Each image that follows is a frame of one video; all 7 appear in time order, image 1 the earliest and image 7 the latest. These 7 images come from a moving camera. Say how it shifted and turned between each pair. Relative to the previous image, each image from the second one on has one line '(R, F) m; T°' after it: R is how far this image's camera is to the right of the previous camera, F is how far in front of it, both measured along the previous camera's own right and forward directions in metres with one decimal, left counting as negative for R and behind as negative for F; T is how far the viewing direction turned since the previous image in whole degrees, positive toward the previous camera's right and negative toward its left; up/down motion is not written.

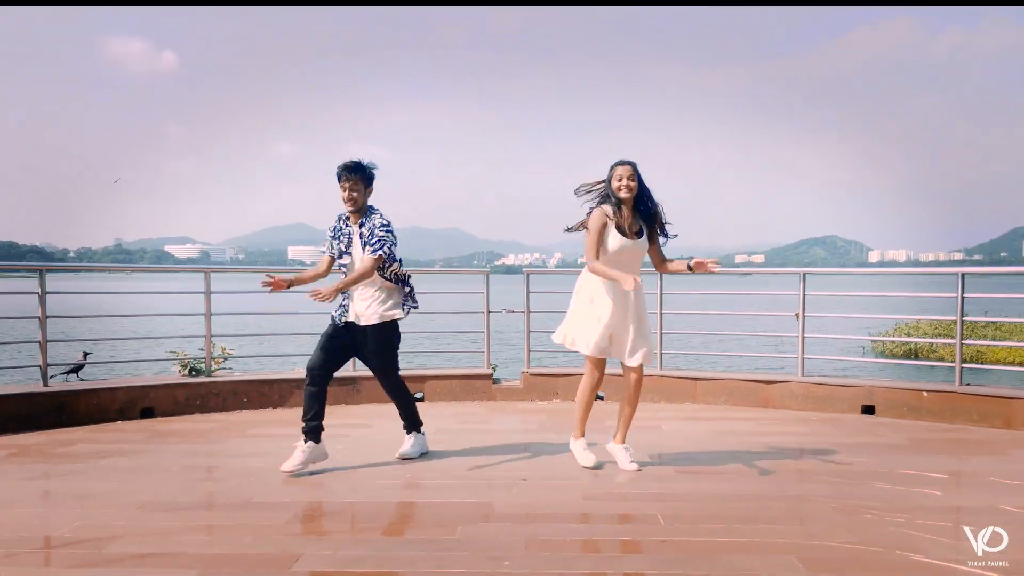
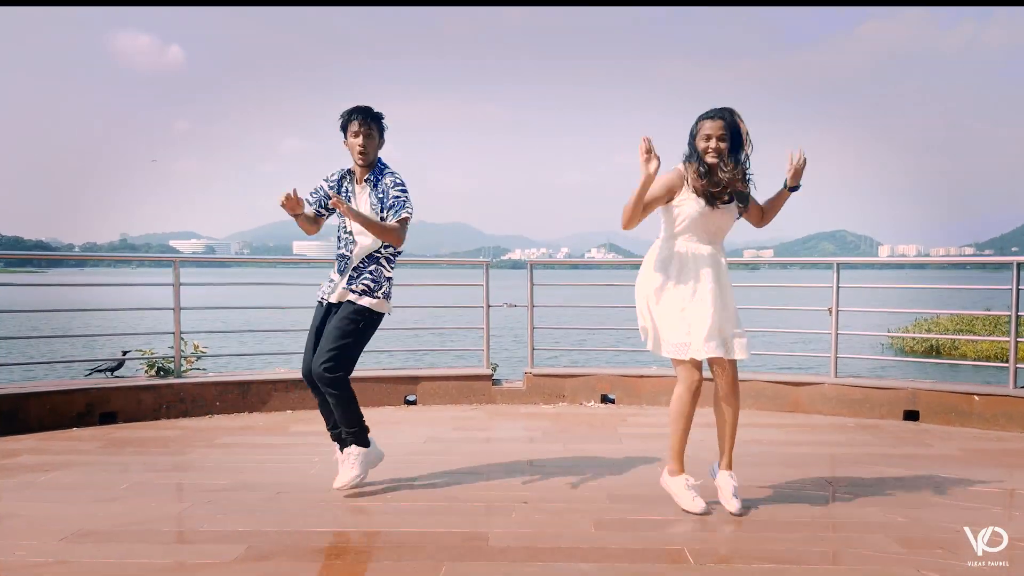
(0.0, +0.5) m; 0°
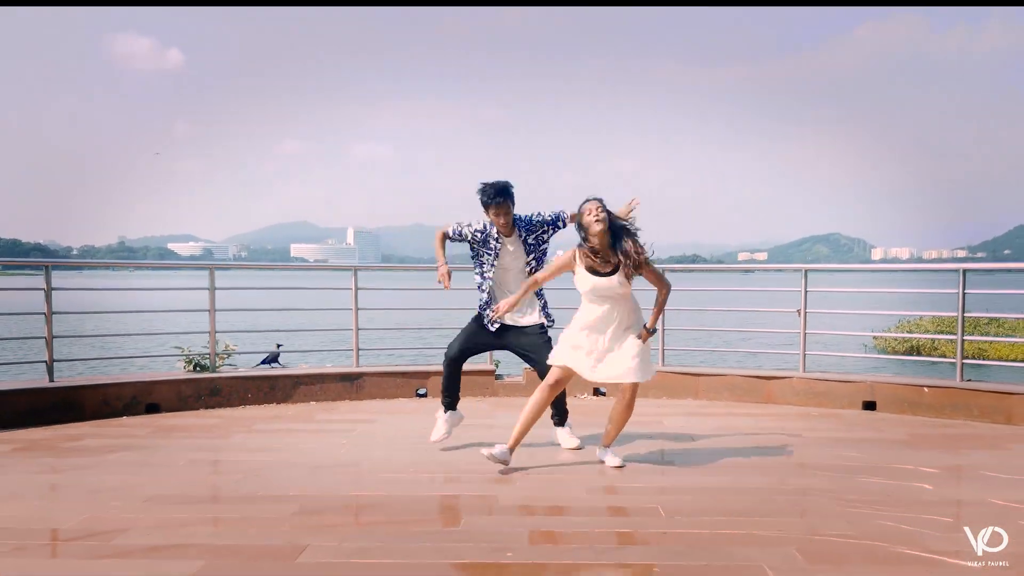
(0.0, -0.5) m; 0°
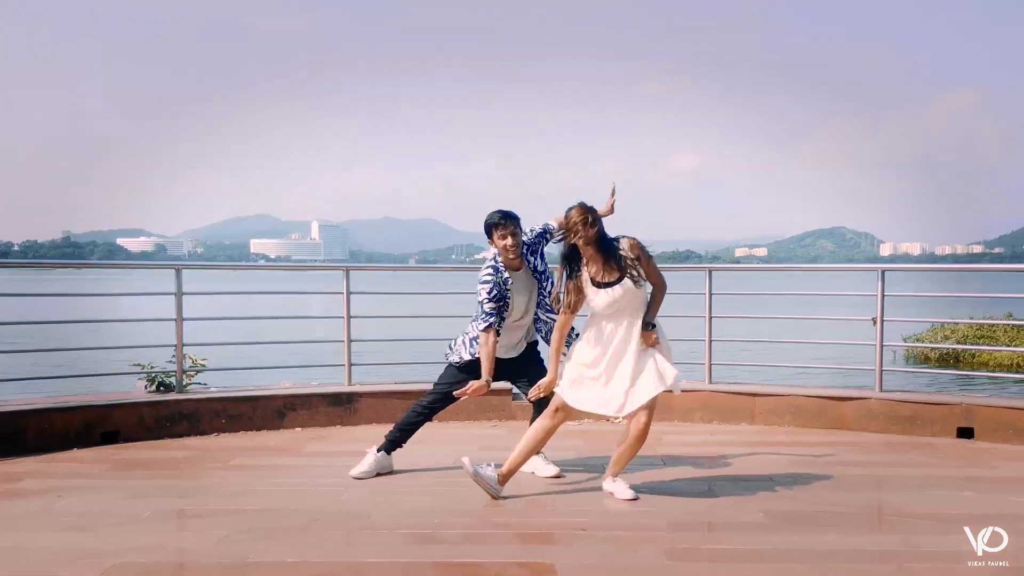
(-0.3, +0.8) m; +2°
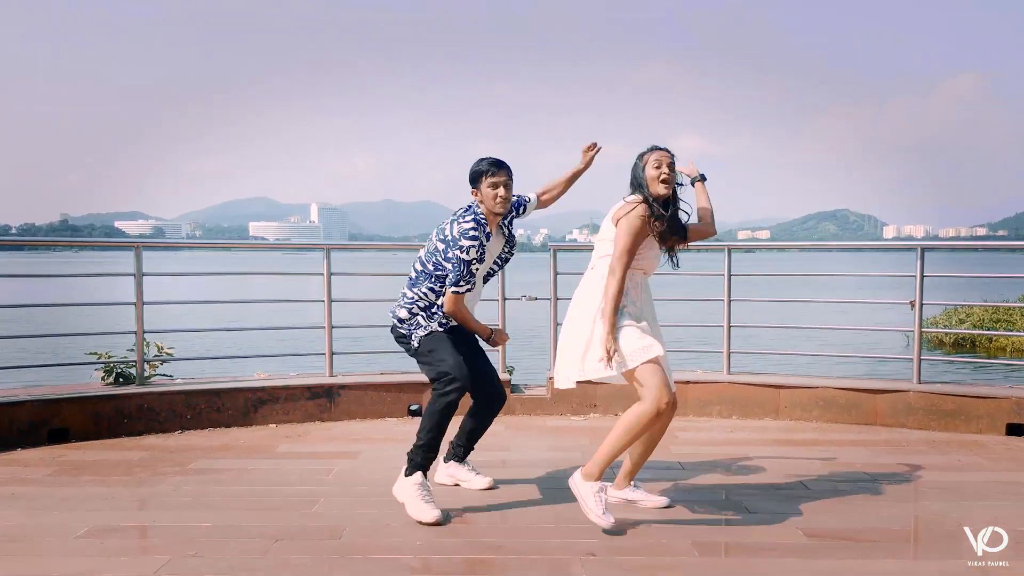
(0.0, +0.5) m; 0°
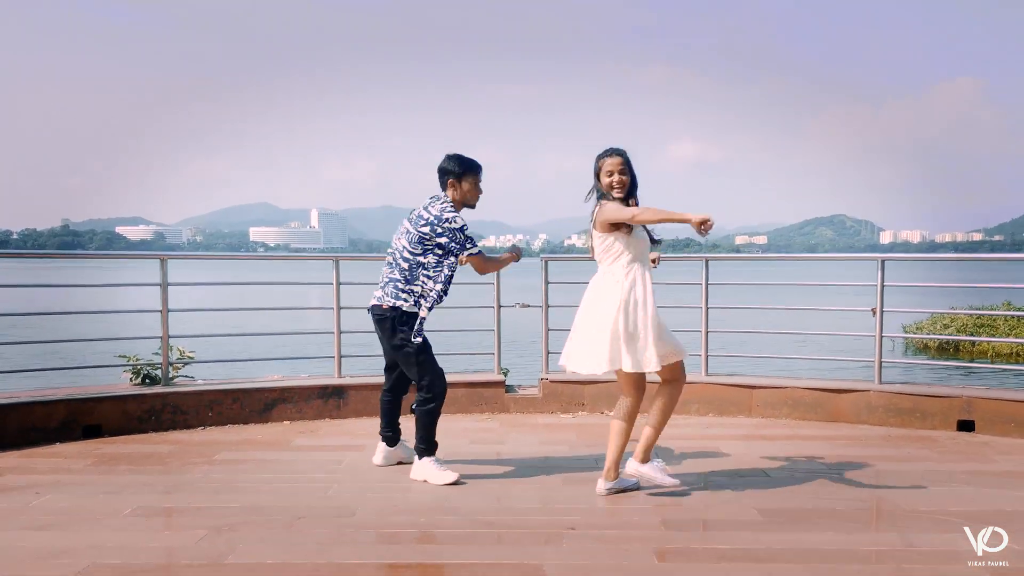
(+0.1, -0.4) m; 0°
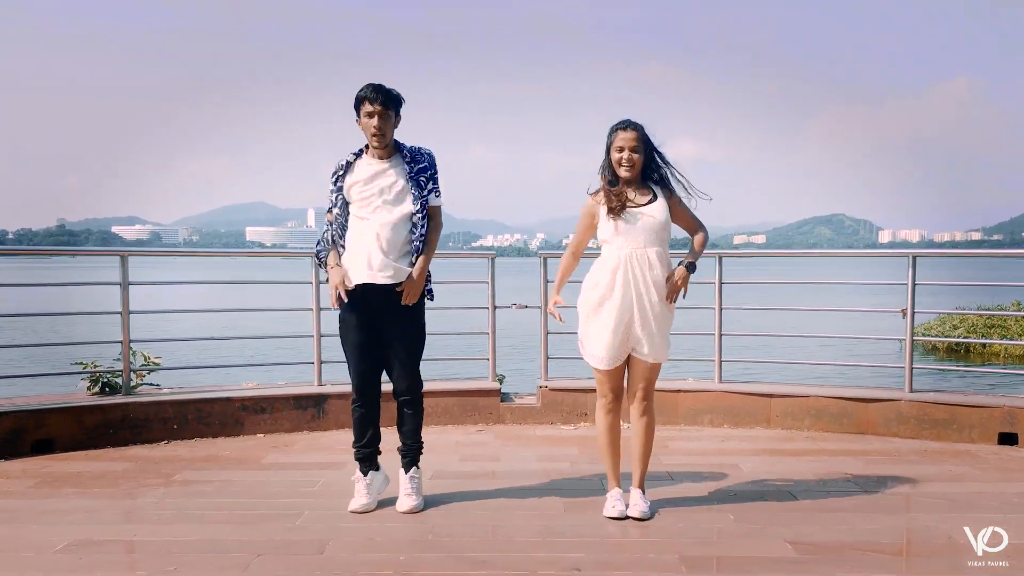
(0.0, +0.4) m; 0°
